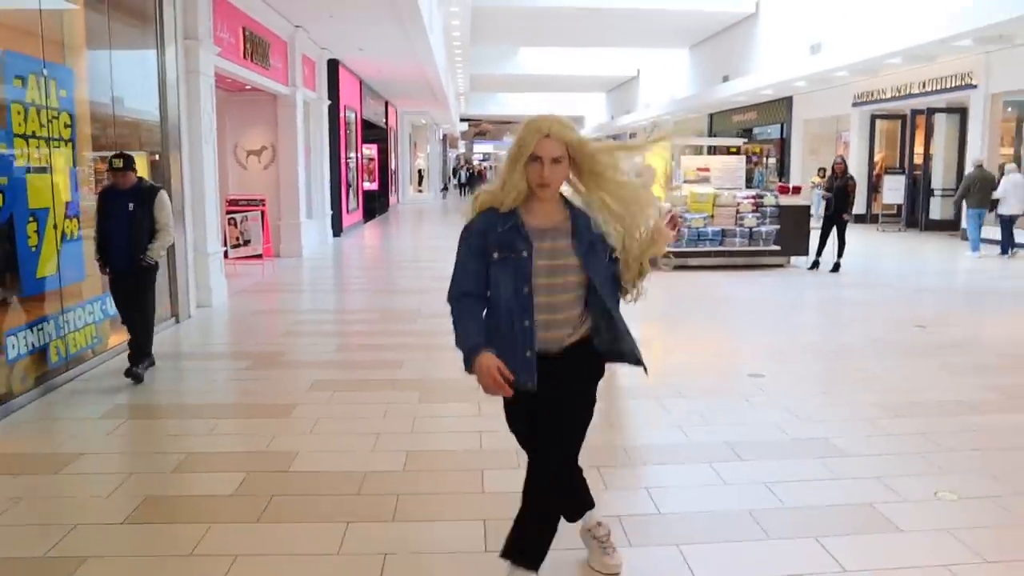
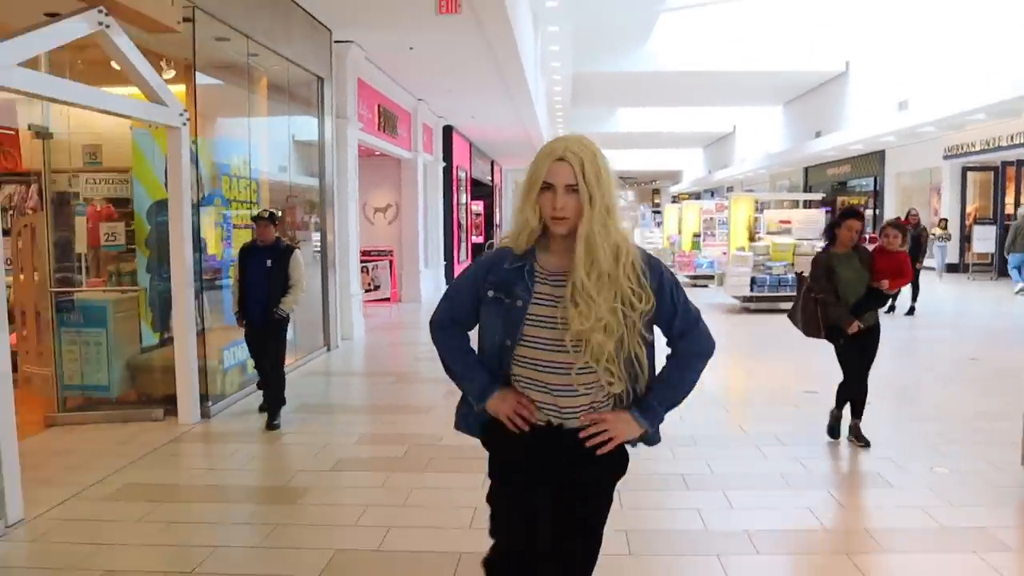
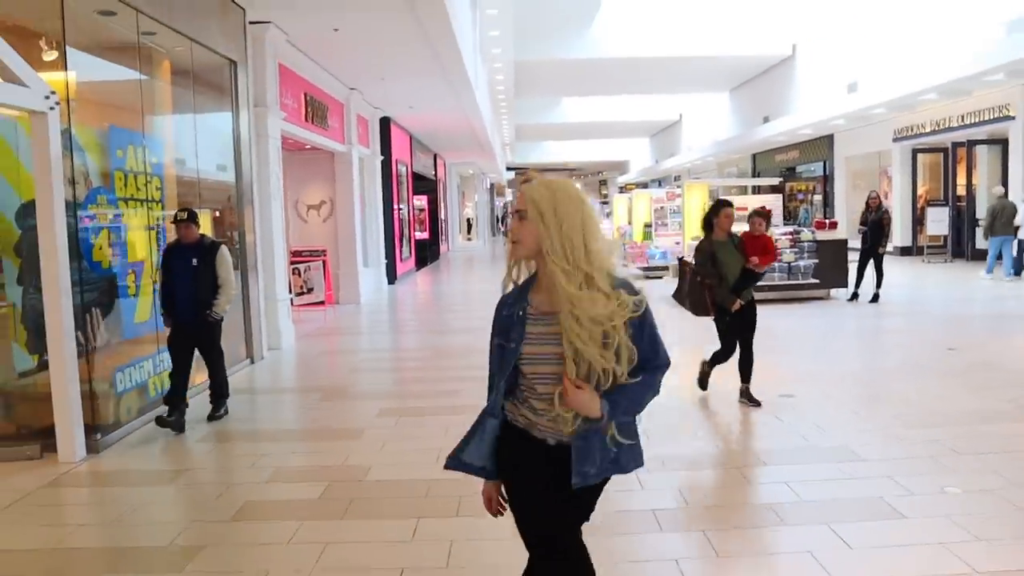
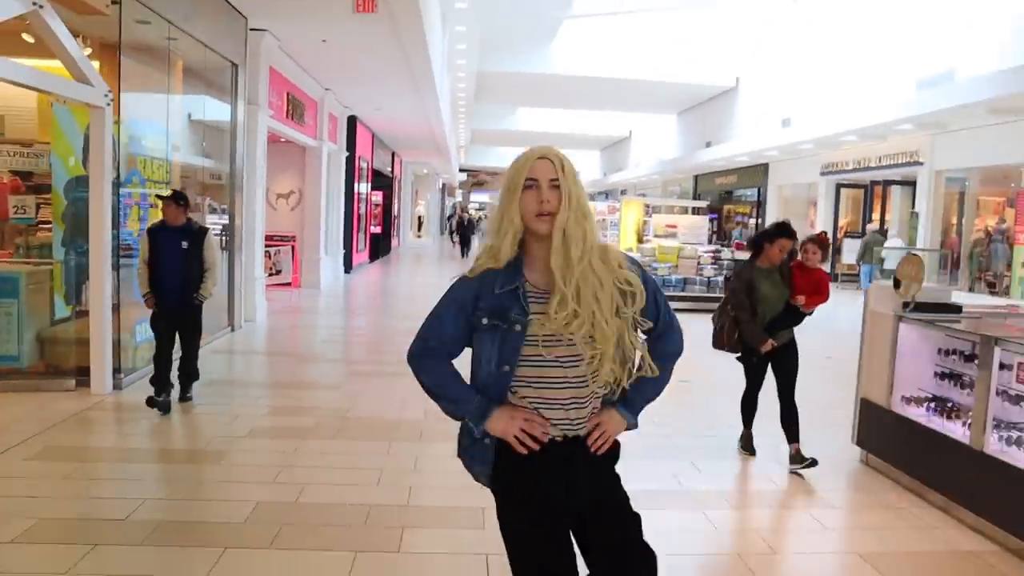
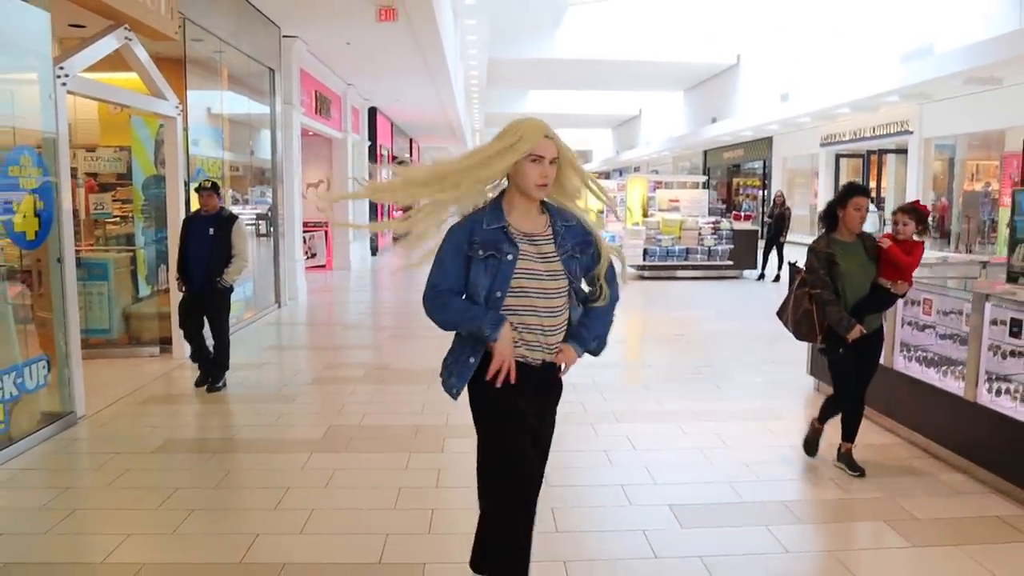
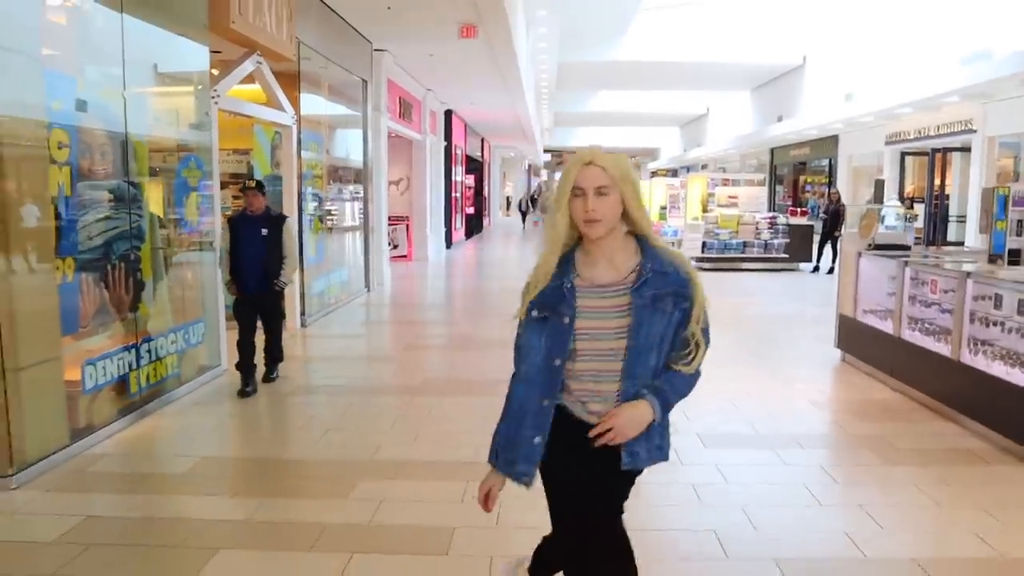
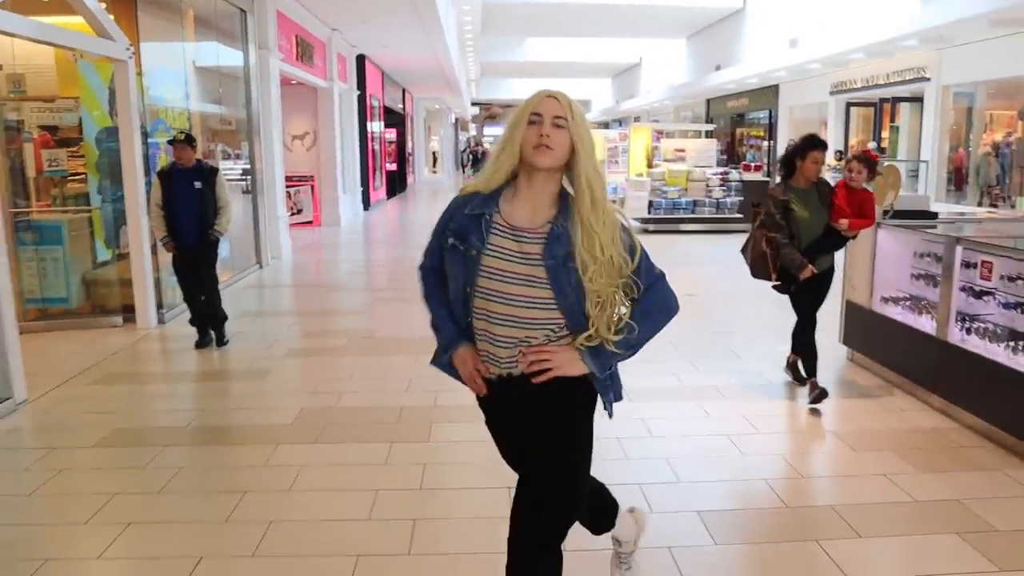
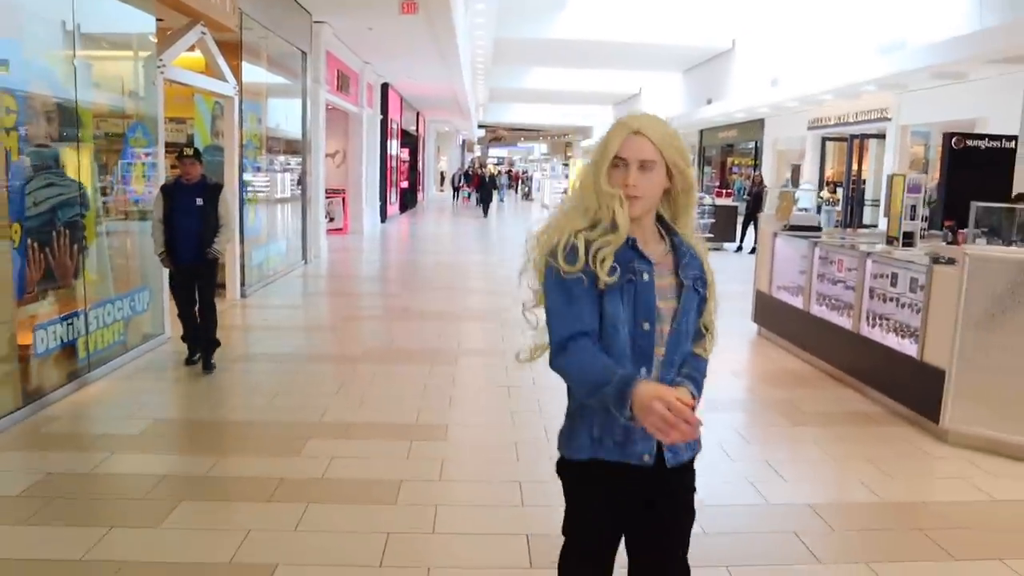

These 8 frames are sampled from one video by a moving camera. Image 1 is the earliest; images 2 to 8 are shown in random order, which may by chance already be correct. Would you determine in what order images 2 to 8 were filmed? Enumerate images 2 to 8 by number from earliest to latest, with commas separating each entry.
3, 2, 4, 7, 5, 6, 8
